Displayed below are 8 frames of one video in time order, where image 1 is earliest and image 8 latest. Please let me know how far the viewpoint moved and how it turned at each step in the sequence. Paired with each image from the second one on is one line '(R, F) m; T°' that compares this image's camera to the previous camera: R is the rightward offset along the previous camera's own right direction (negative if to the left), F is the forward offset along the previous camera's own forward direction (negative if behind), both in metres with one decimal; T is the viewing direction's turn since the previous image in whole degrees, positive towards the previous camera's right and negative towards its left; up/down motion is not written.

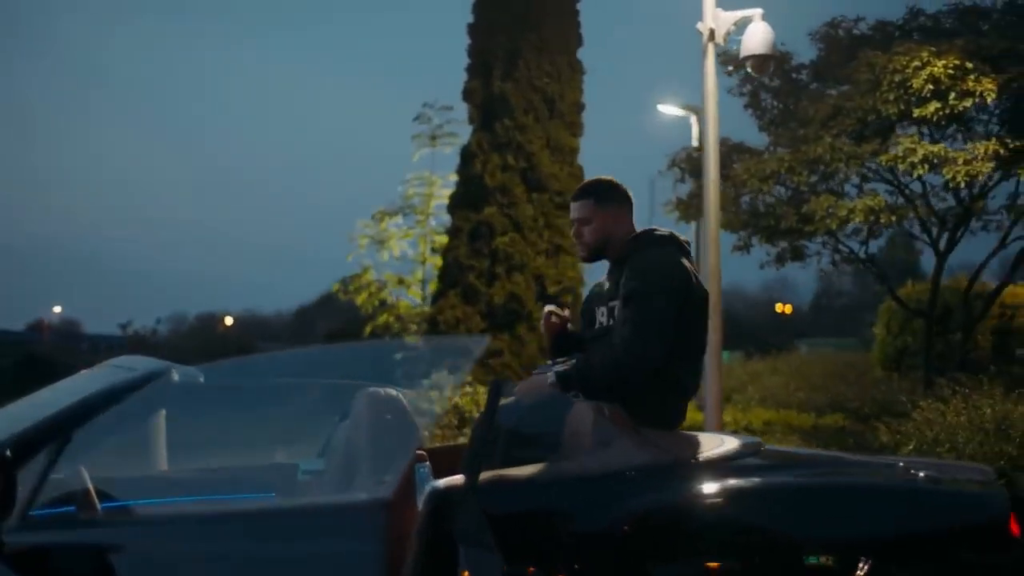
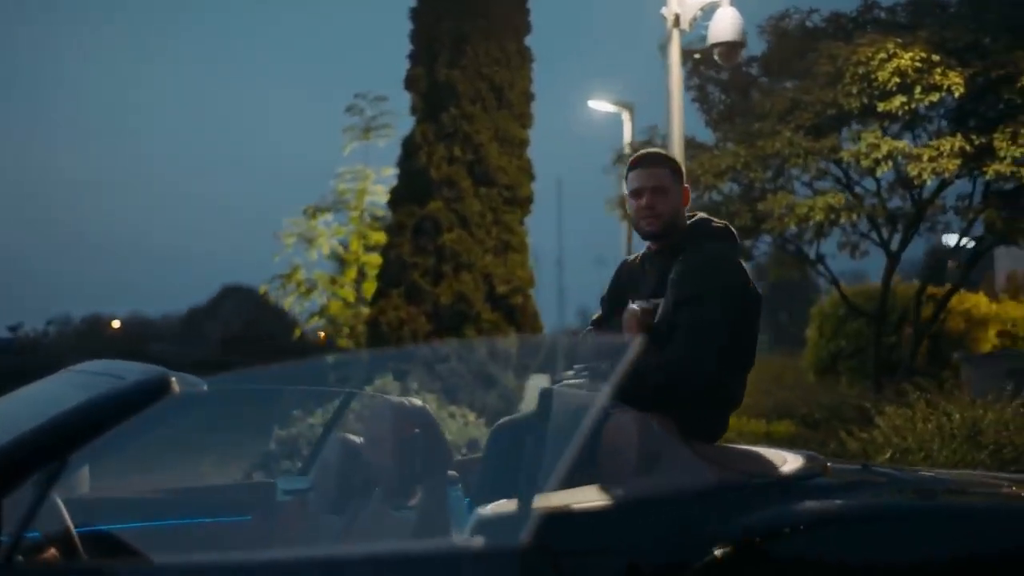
(-0.4, +0.5) m; +5°
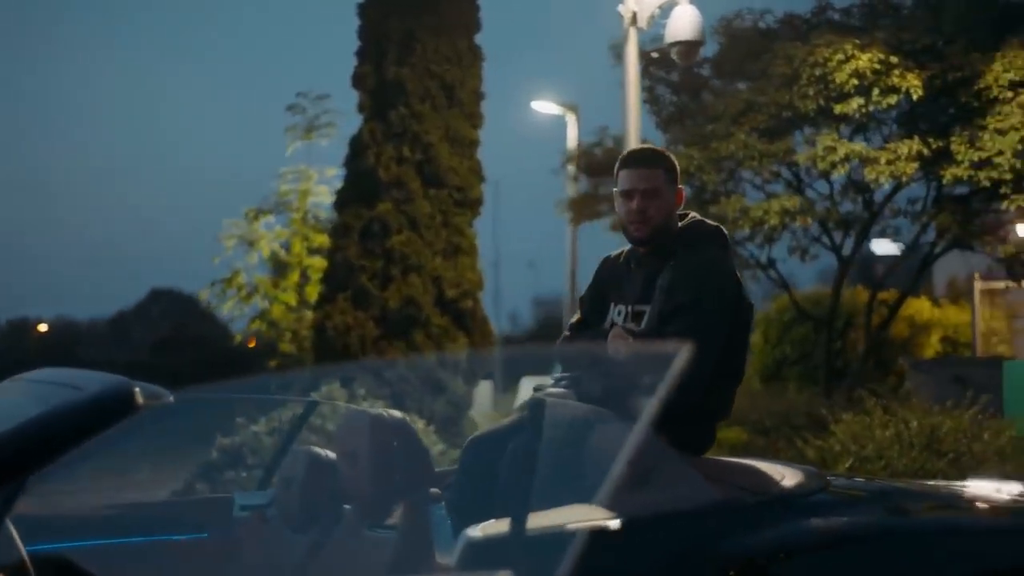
(-0.1, +0.2) m; +3°
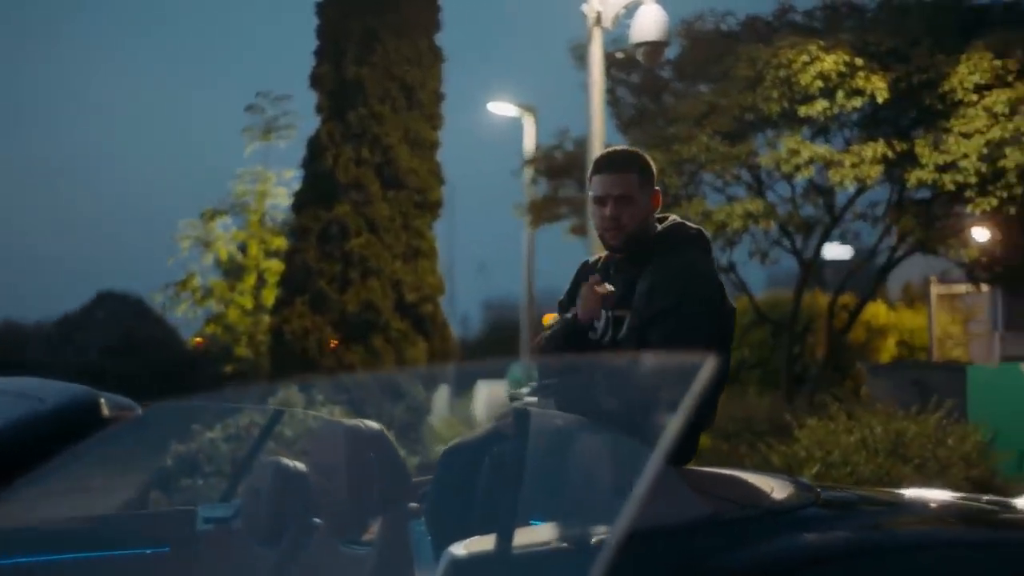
(-0.1, +0.2) m; +2°
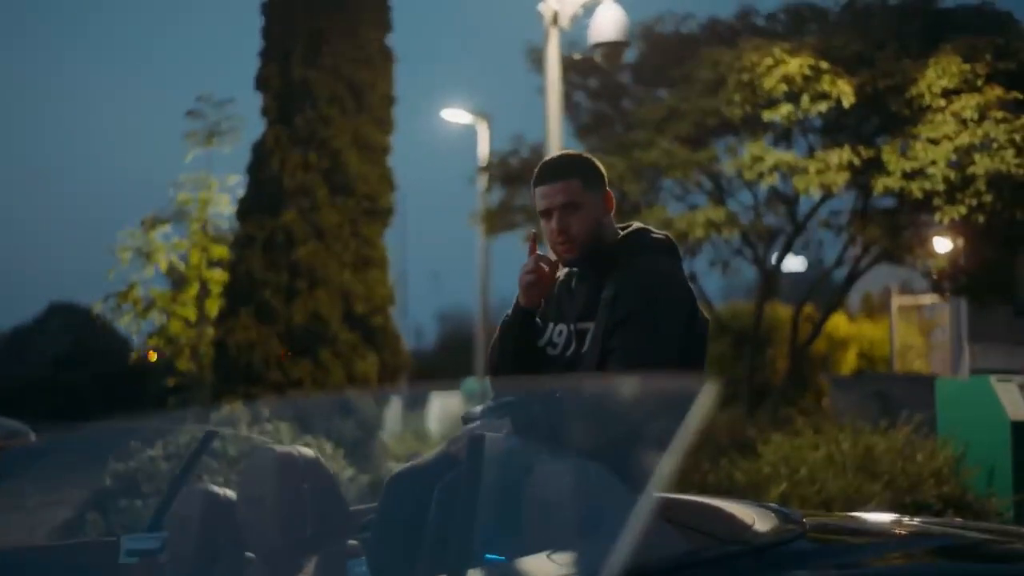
(0.0, +0.3) m; +2°
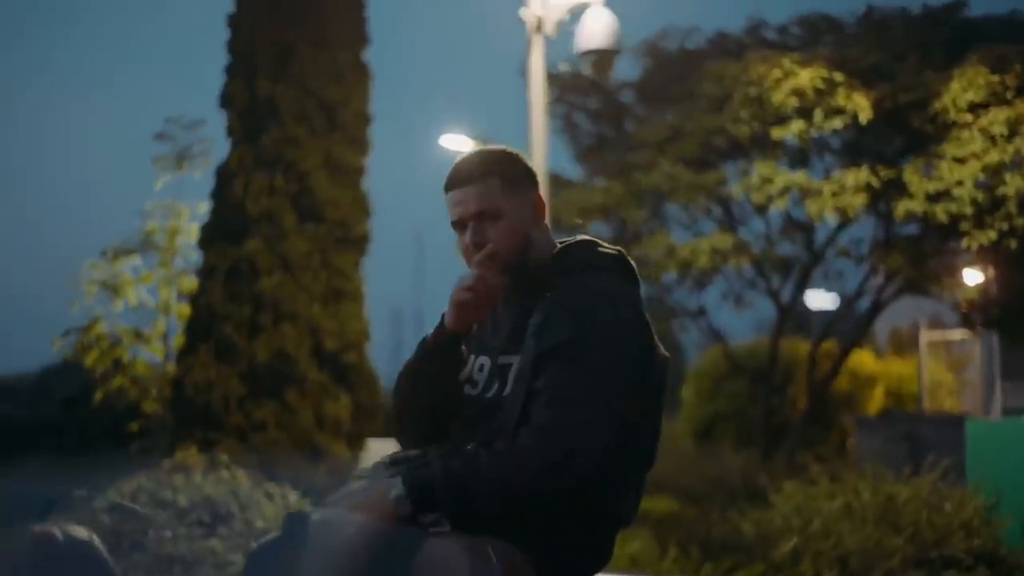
(+0.3, +0.7) m; -1°
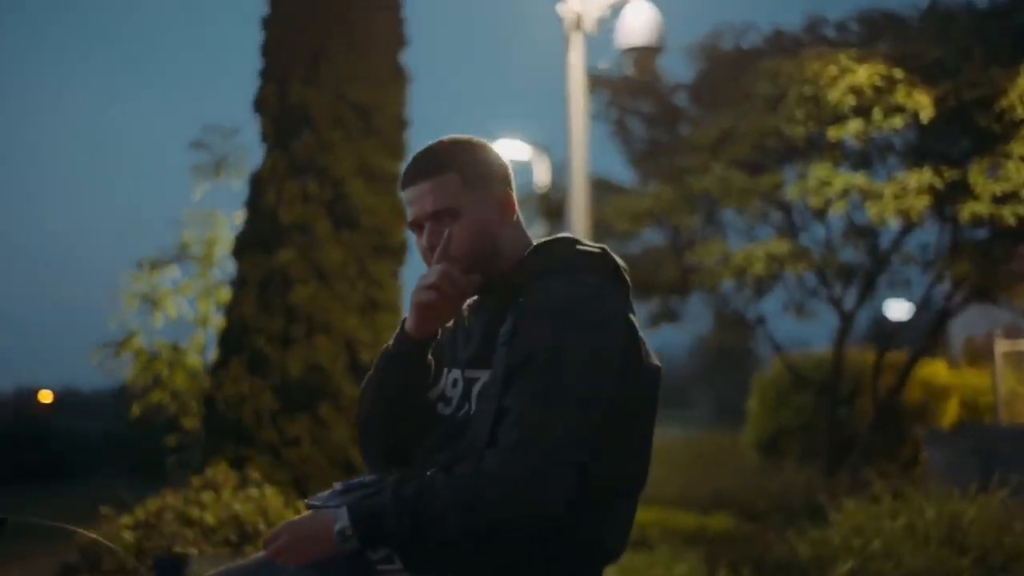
(+0.2, +0.3) m; -3°
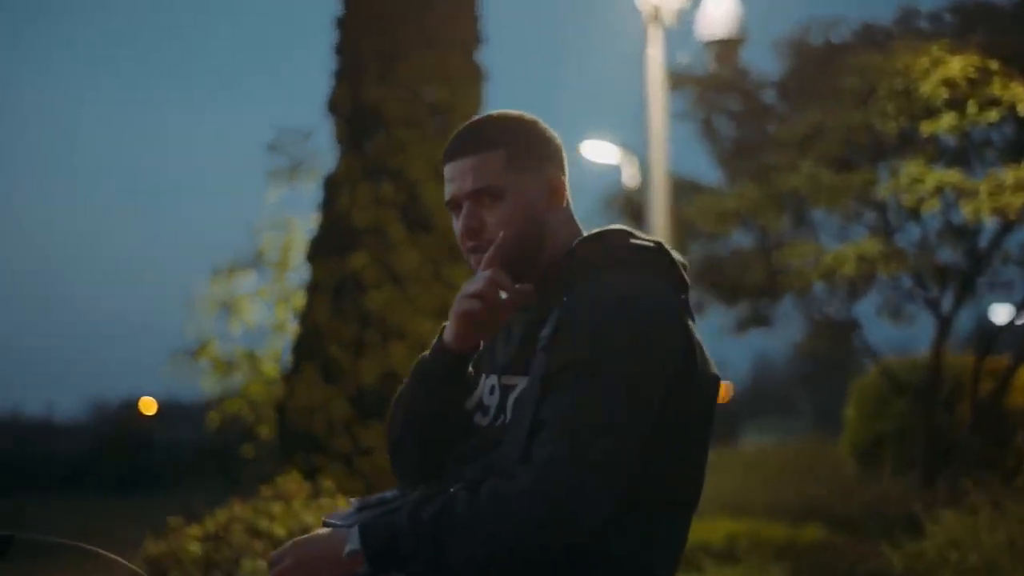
(+0.1, +0.2) m; -4°
